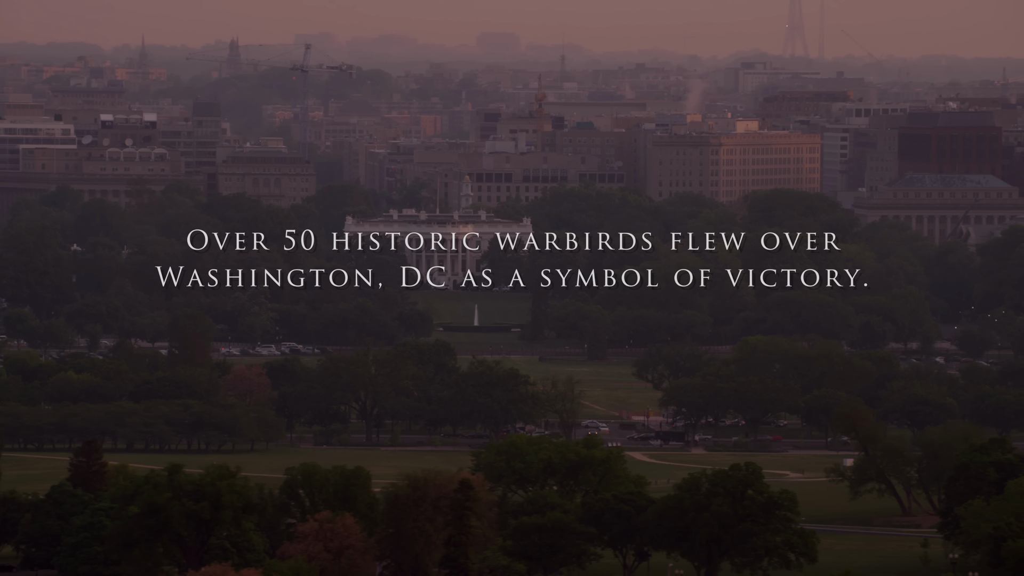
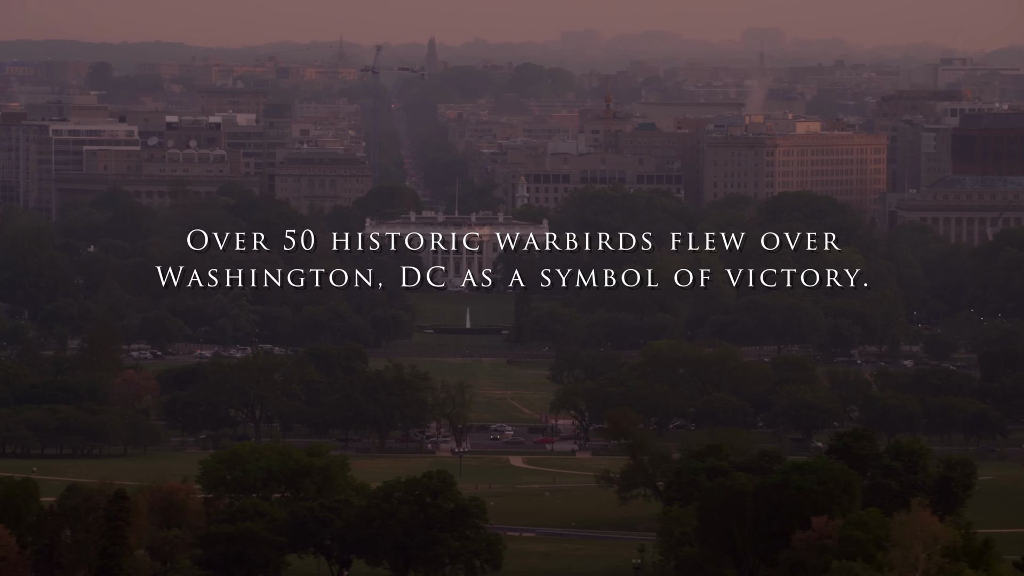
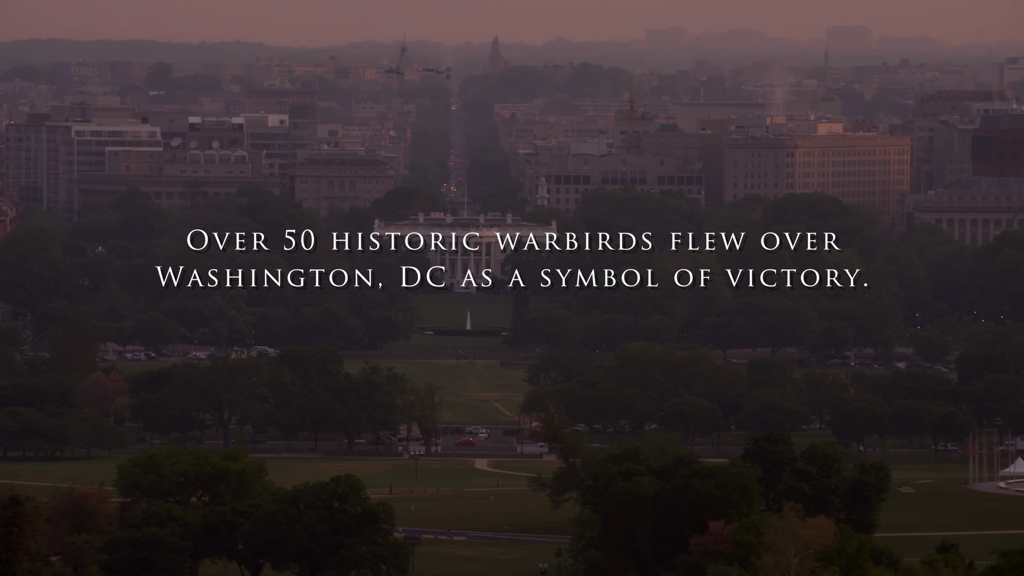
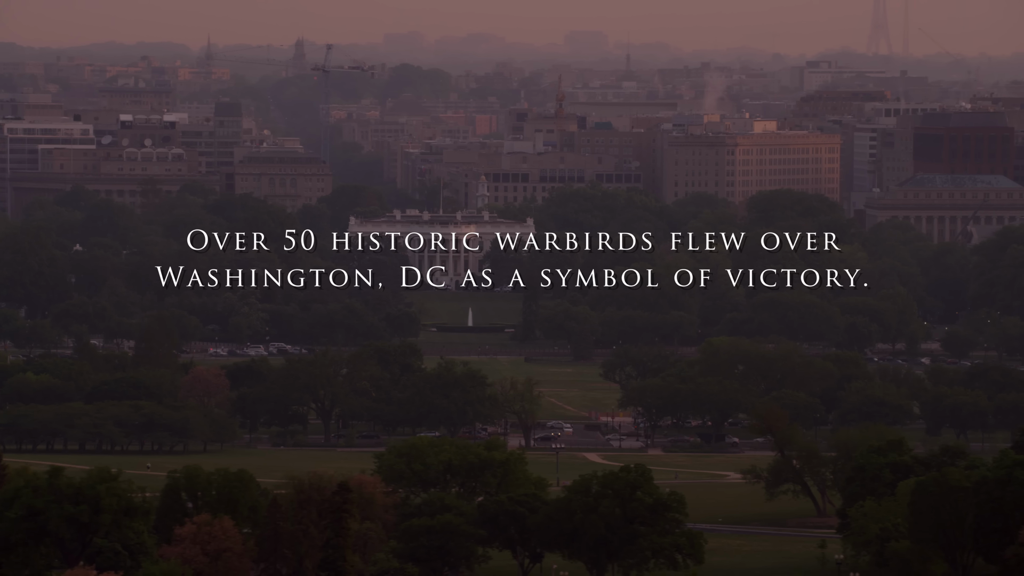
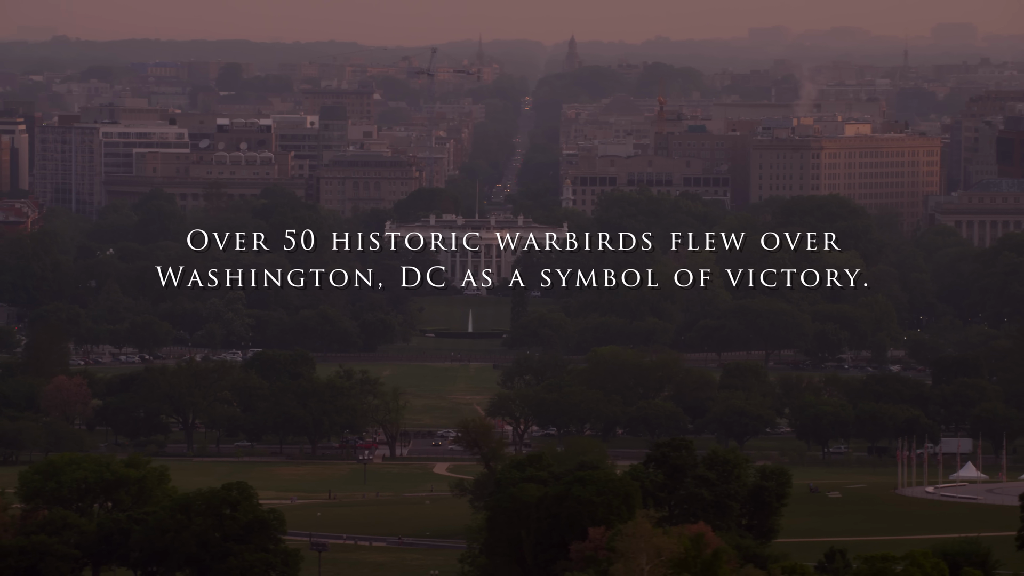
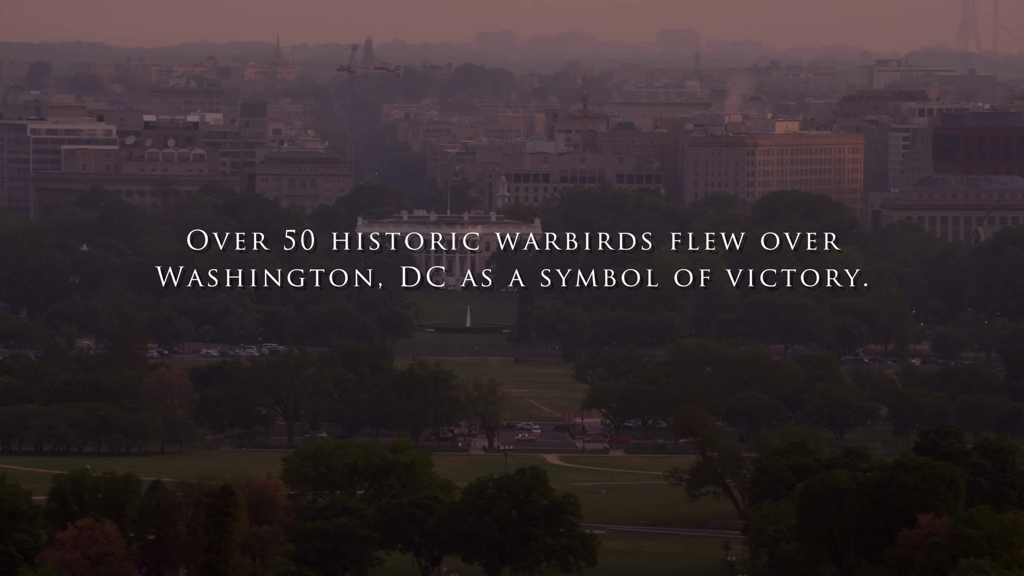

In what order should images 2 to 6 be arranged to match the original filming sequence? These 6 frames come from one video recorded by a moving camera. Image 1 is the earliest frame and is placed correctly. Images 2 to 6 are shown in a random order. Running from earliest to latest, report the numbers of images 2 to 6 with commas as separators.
4, 6, 2, 3, 5
